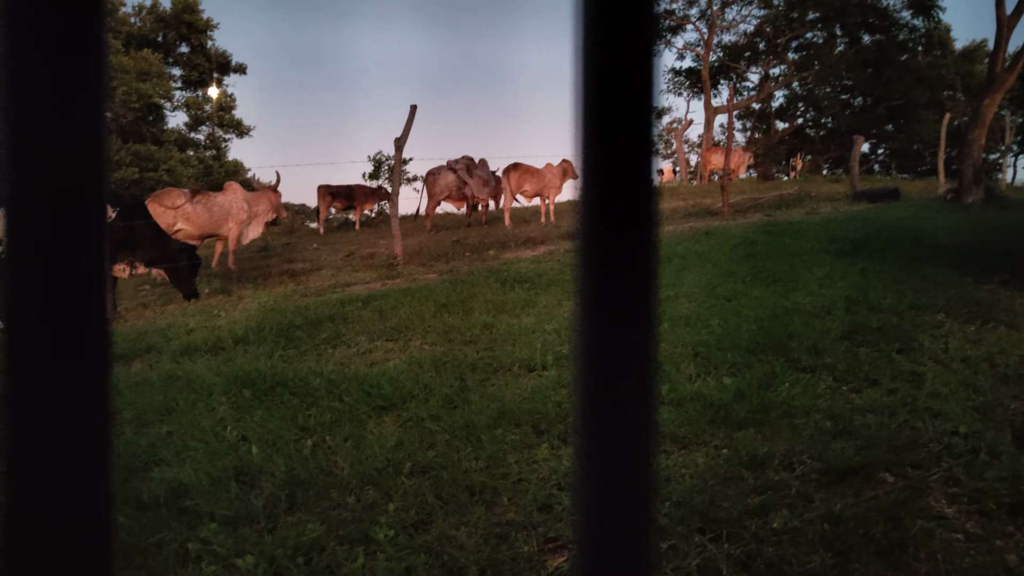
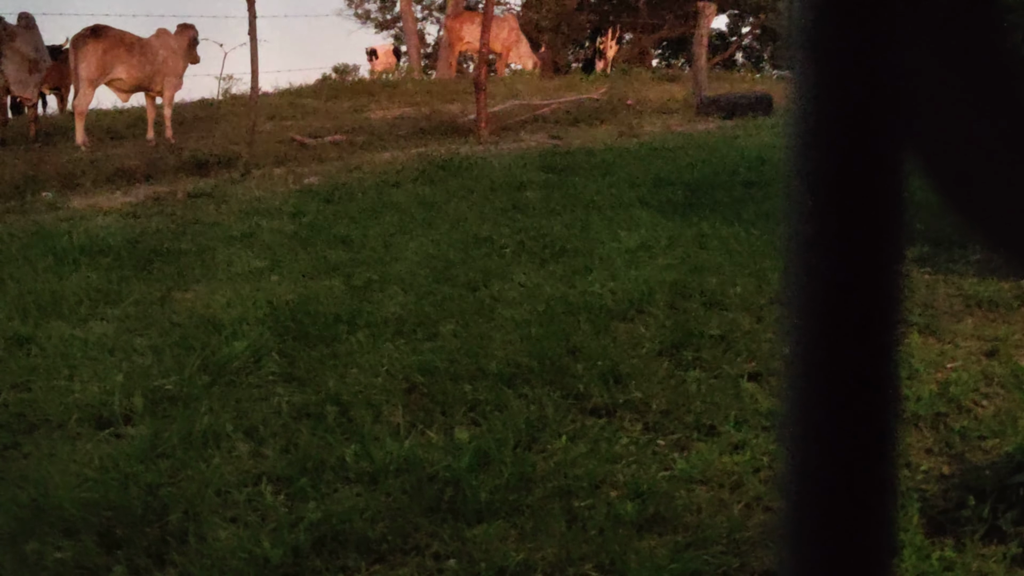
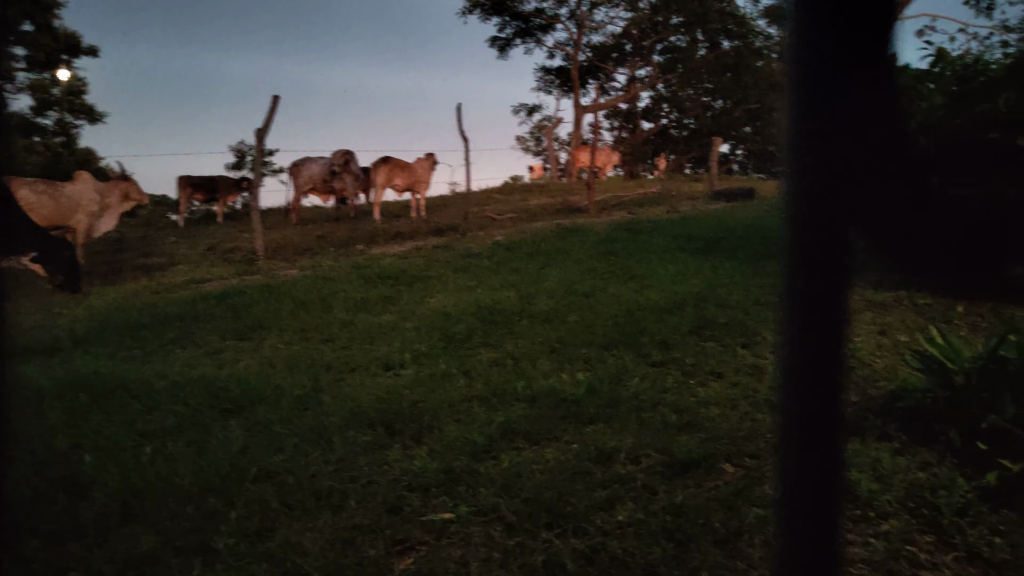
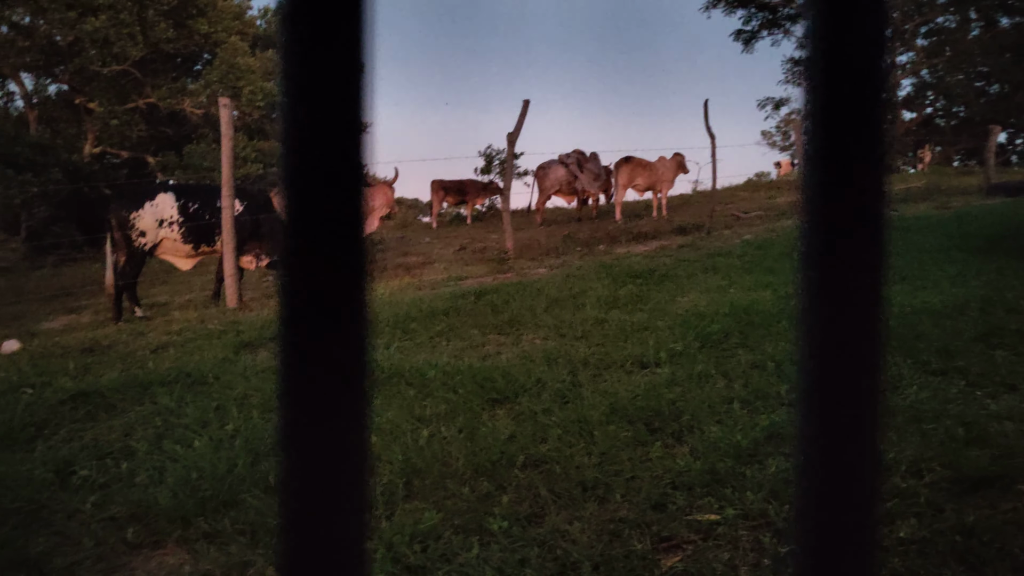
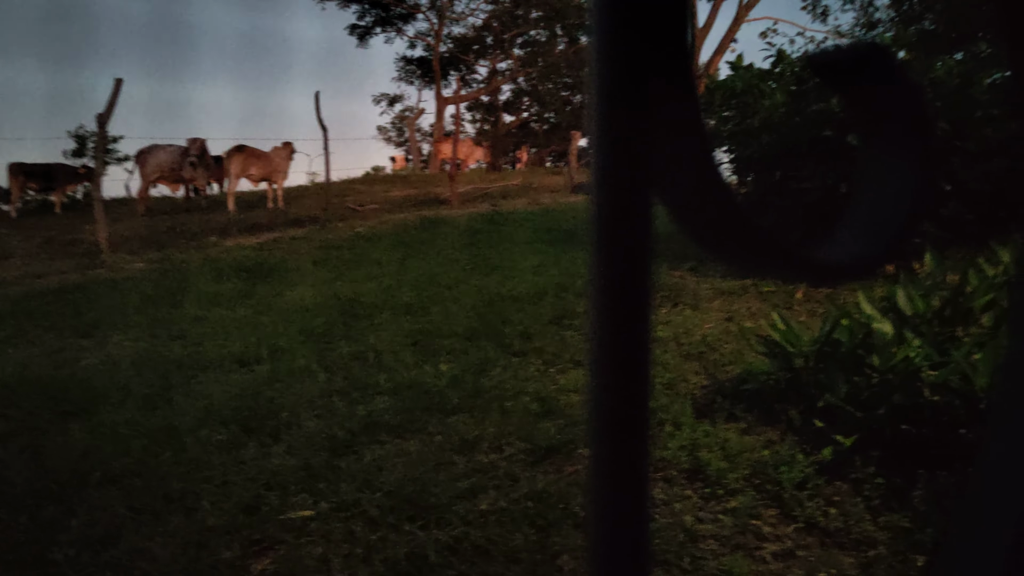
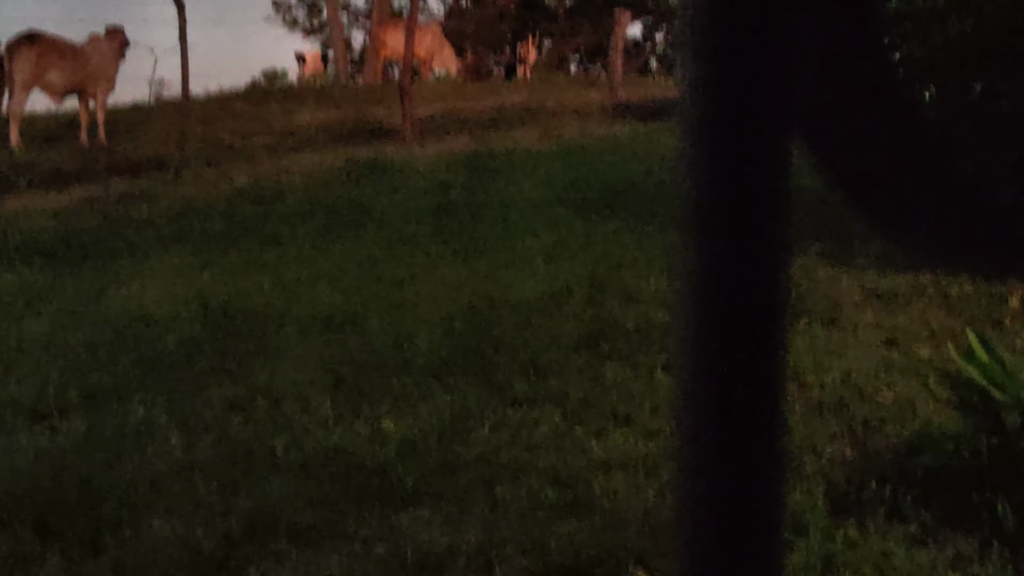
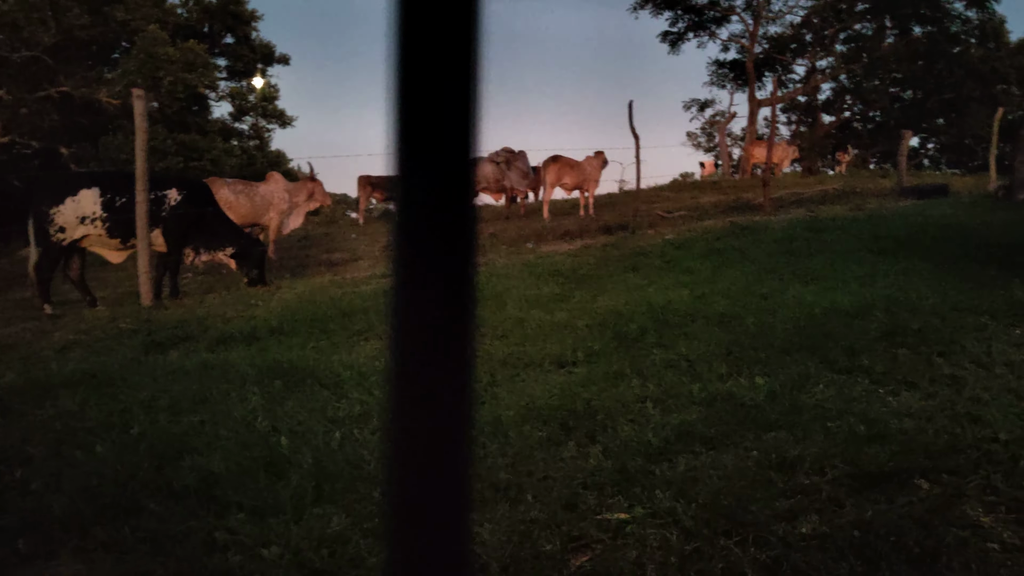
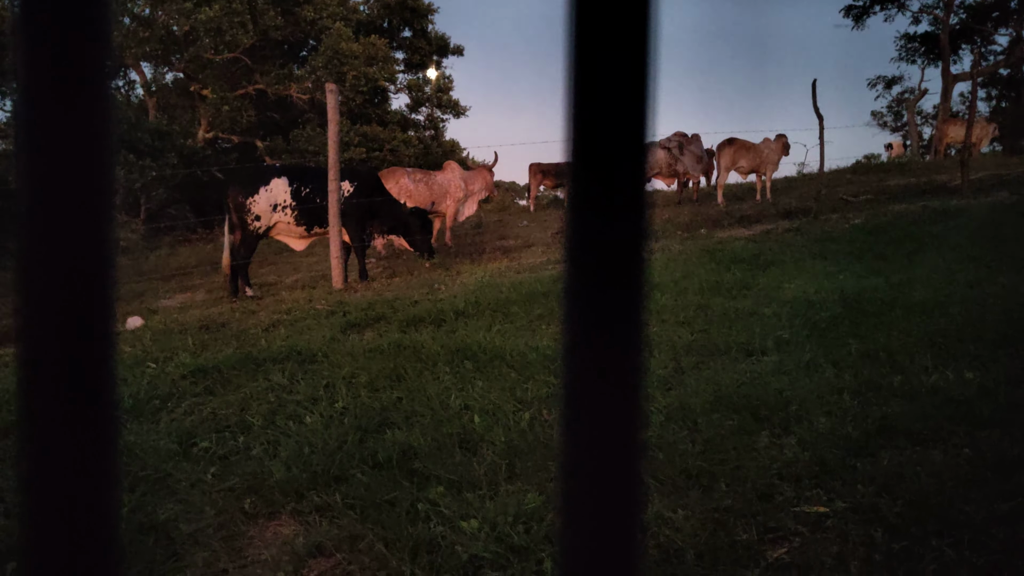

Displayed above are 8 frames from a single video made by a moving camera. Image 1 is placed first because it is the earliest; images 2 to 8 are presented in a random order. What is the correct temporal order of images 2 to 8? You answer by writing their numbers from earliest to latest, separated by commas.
4, 8, 7, 3, 5, 6, 2
